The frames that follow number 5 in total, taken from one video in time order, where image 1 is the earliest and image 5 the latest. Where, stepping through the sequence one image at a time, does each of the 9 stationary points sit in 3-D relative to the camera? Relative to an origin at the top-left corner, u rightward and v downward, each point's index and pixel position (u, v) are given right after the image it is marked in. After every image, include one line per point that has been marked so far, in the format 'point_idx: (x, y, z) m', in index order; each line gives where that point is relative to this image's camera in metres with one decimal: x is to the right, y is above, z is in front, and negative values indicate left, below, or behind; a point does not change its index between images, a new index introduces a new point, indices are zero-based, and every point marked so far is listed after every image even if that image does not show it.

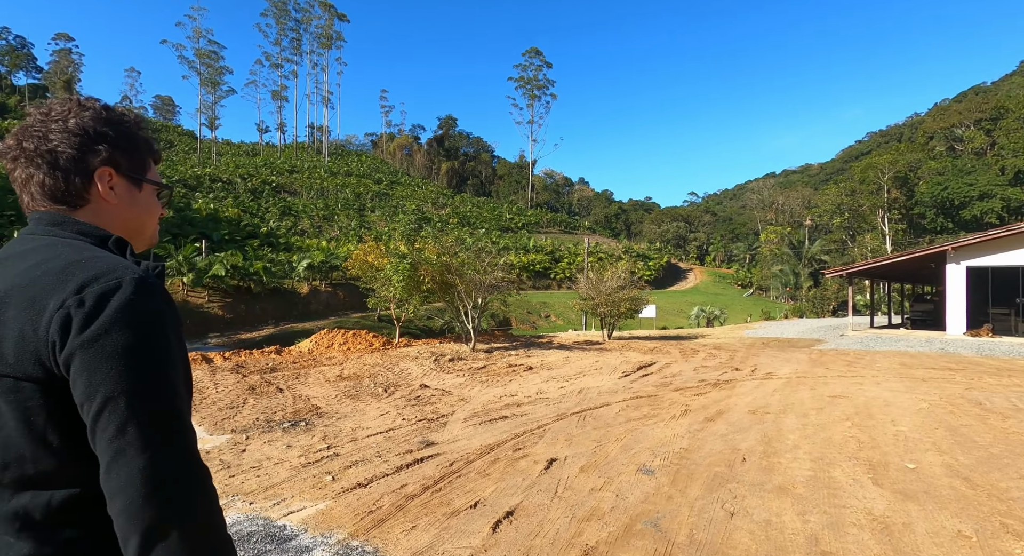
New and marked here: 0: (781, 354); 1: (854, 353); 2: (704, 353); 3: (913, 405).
0: (+6.2, -1.8, +11.8) m
1: (+7.7, -1.7, +11.5) m
2: (+4.6, -1.8, +12.4) m
3: (+4.8, -1.5, +6.2) m
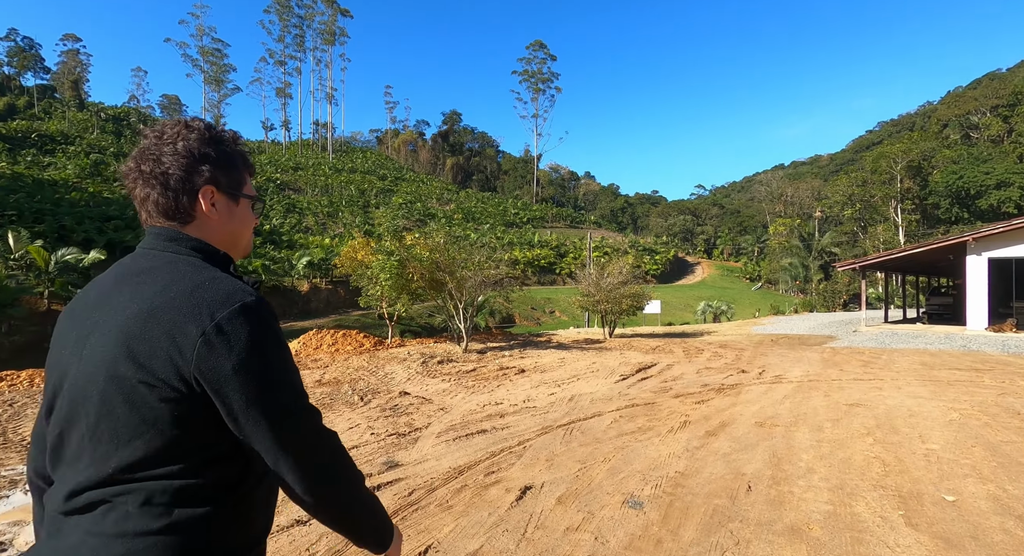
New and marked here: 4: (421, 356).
0: (+6.1, -1.6, +11.2) m
1: (+7.6, -1.6, +10.8) m
2: (+4.5, -1.7, +11.8) m
3: (+4.6, -1.5, +5.5) m
4: (-2.0, -1.7, +11.3) m
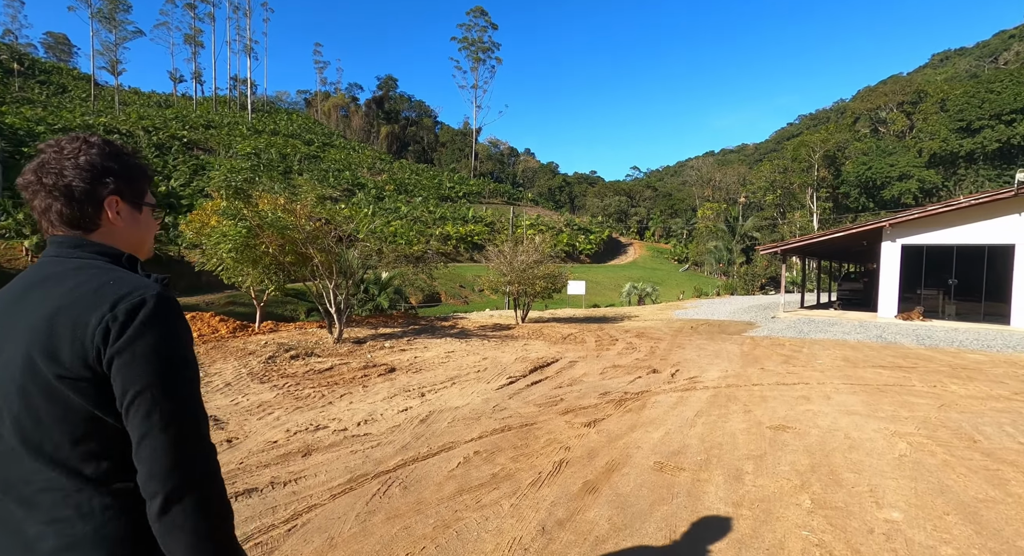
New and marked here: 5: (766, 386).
0: (+3.9, -1.3, +10.0) m
1: (+5.4, -1.3, +9.9) m
2: (+2.2, -1.3, +10.4) m
3: (+3.1, -1.4, +4.2) m
4: (-4.2, -1.2, +9.2) m
5: (+3.2, -1.4, +6.4) m
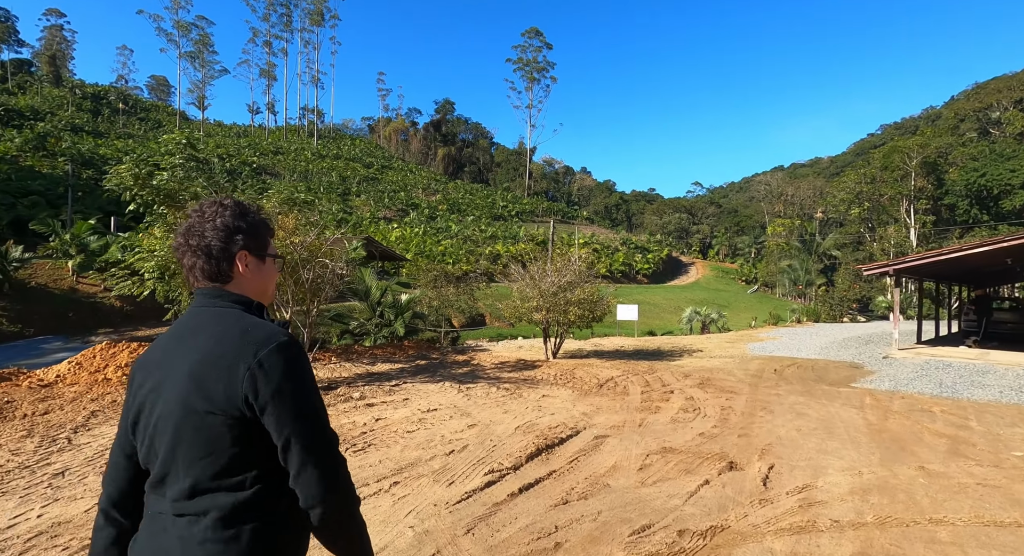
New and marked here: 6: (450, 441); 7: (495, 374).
0: (+4.0, -1.7, +6.9) m
1: (+5.5, -1.7, +6.6) m
2: (+2.5, -1.8, +7.5) m
3: (+2.6, -1.6, +1.2) m
4: (-4.0, -1.6, +6.9) m
5: (+2.9, -1.6, +3.3) m
6: (-0.6, -1.7, +5.4) m
7: (-0.3, -1.8, +9.7) m
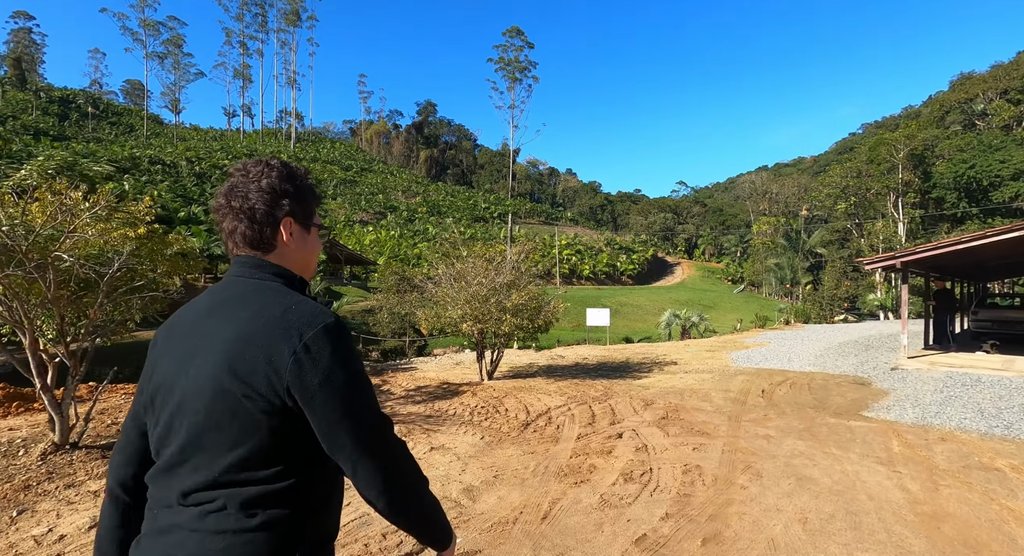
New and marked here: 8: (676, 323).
0: (+2.7, -1.7, +4.6) m
1: (+4.2, -1.6, +4.3) m
2: (+1.2, -1.7, +5.1) m
3: (+1.5, -1.5, -1.1) m
4: (-5.3, -1.7, +4.5) m
5: (+1.7, -1.6, +1.0) m
6: (-1.9, -1.7, +3.0) m
7: (-1.6, -1.8, +7.3) m
8: (+6.5, -1.8, +20.0) m
